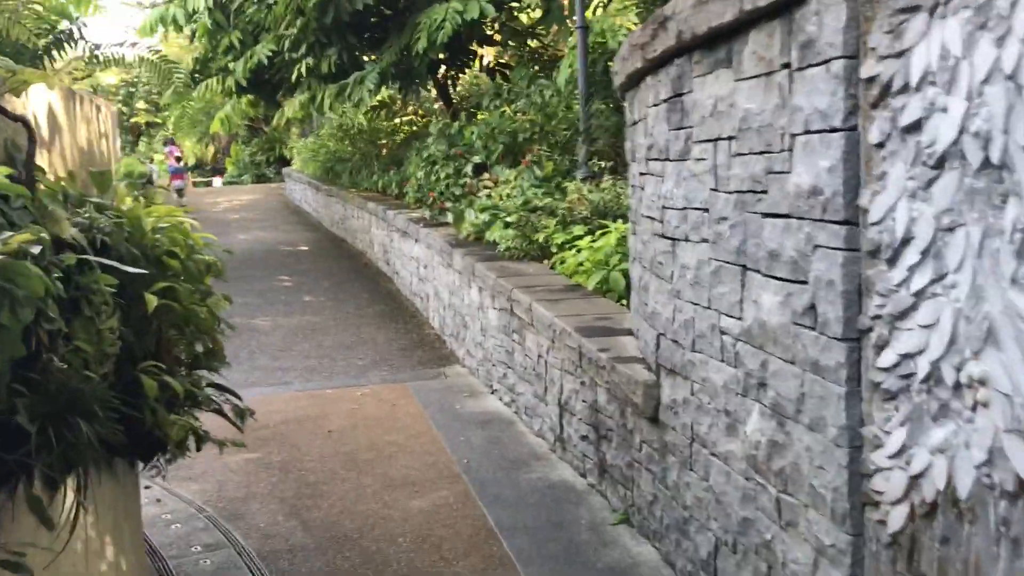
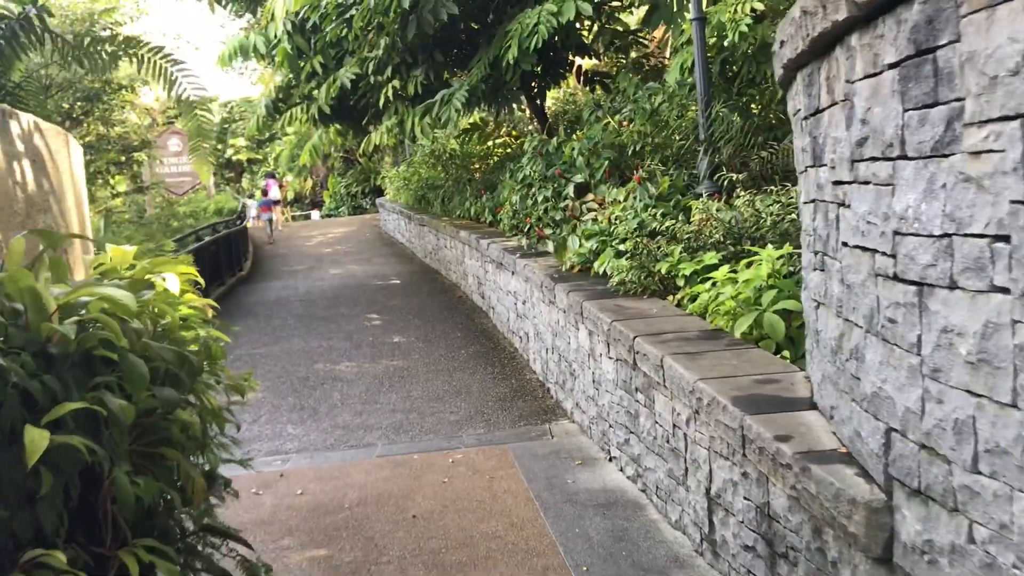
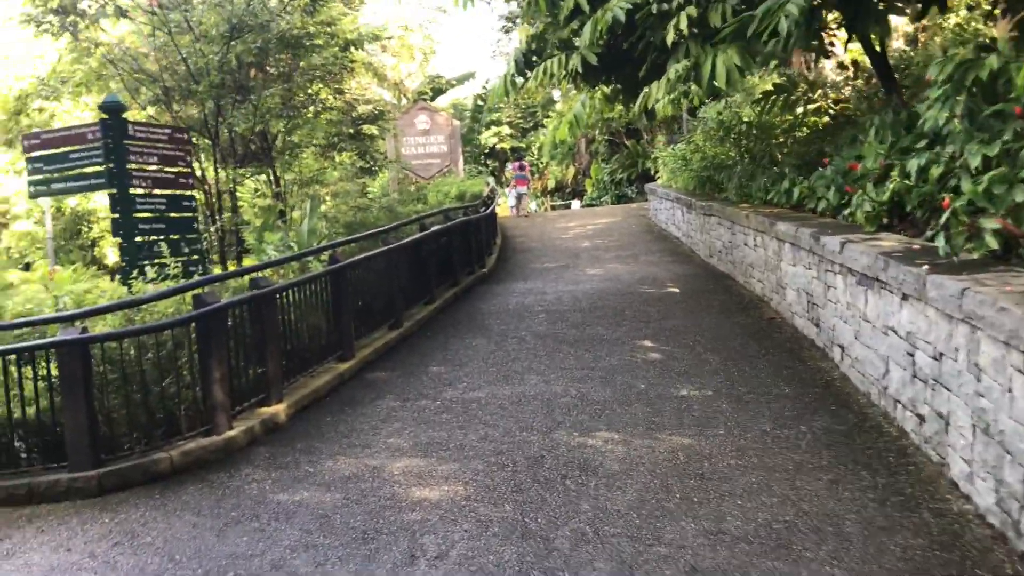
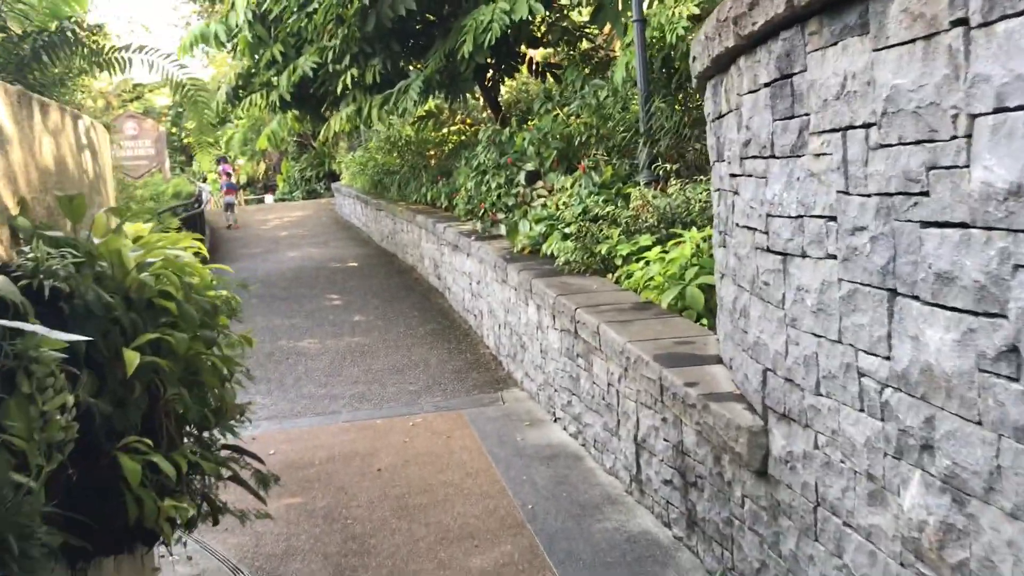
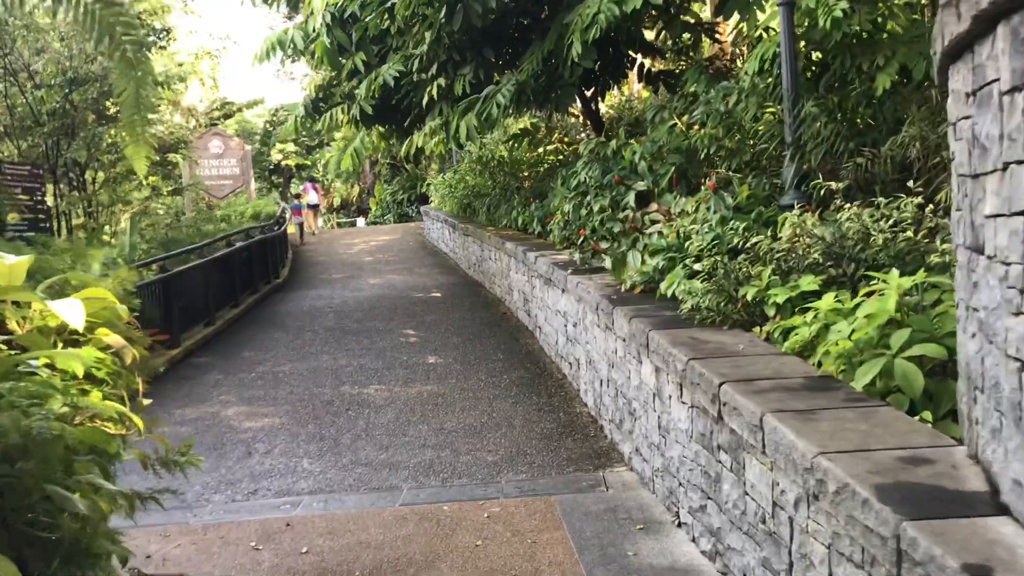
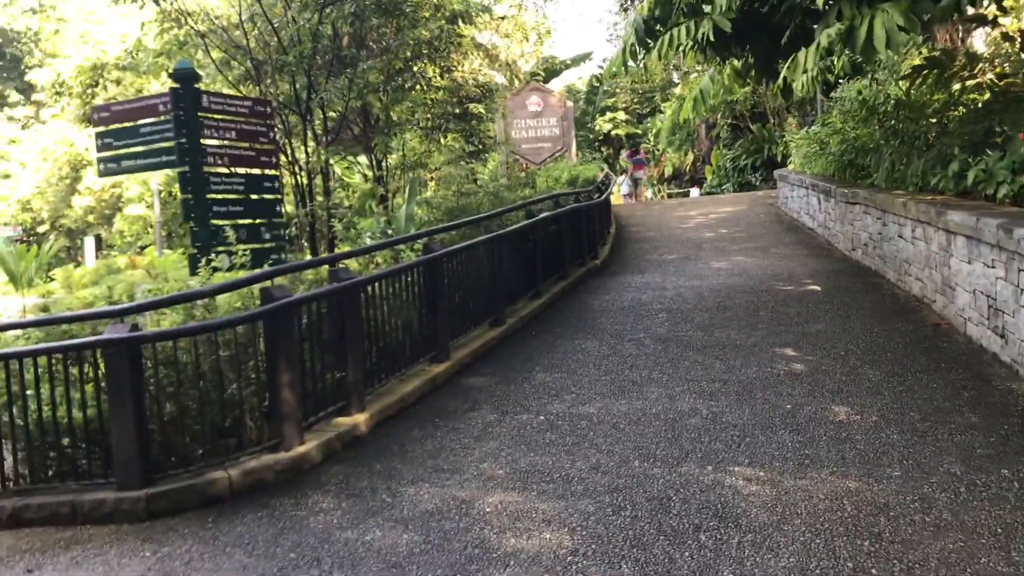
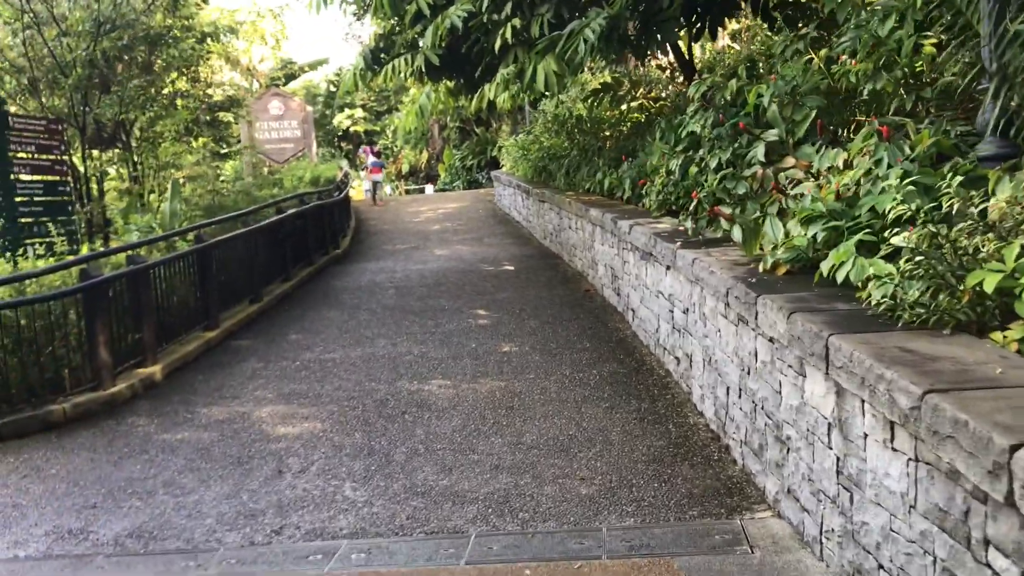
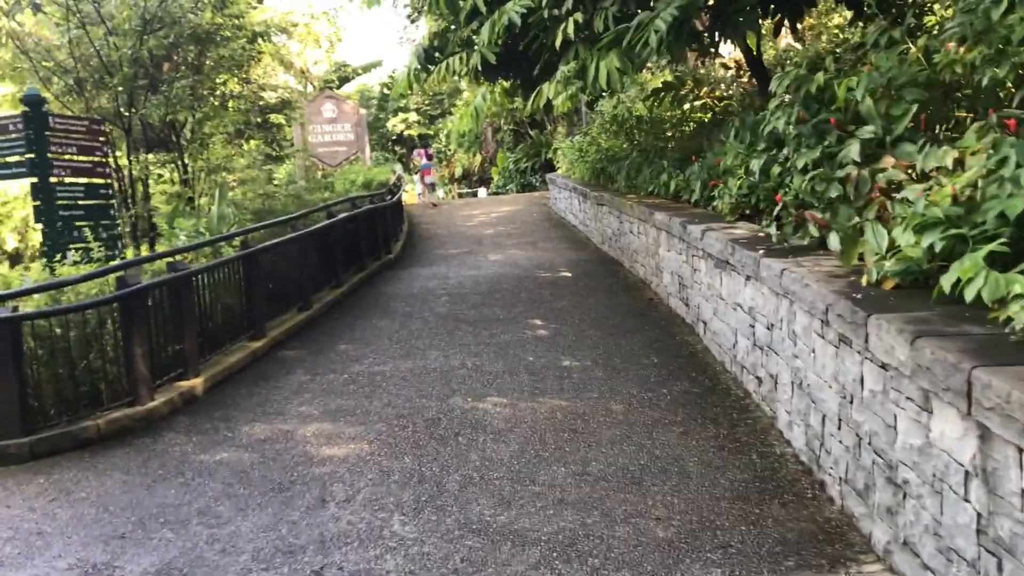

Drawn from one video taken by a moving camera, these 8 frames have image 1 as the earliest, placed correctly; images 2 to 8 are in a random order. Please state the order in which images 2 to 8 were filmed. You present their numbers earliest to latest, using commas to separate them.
4, 2, 5, 7, 8, 3, 6
